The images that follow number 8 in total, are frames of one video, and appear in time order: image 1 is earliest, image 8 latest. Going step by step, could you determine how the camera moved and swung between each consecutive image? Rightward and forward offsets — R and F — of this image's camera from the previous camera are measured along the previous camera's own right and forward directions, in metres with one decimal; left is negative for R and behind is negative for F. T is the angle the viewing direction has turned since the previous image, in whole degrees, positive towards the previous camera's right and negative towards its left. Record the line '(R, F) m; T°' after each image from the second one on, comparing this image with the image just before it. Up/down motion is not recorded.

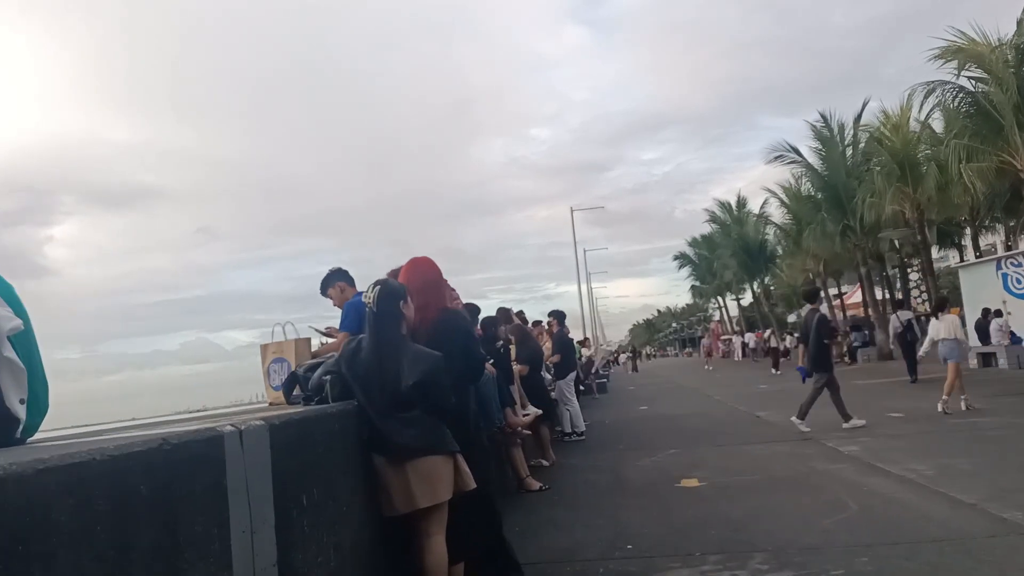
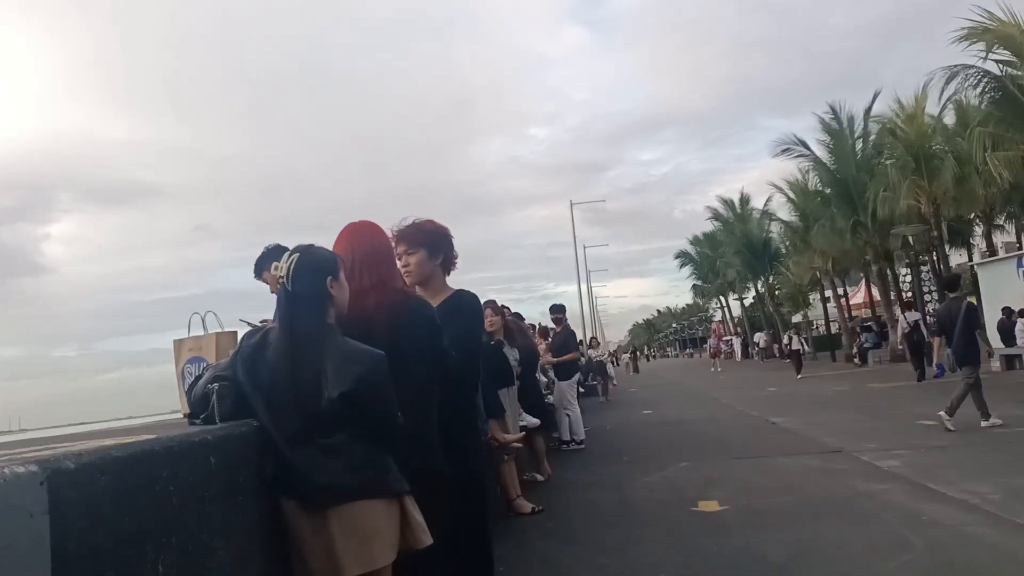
(+0.1, +1.2) m; 0°
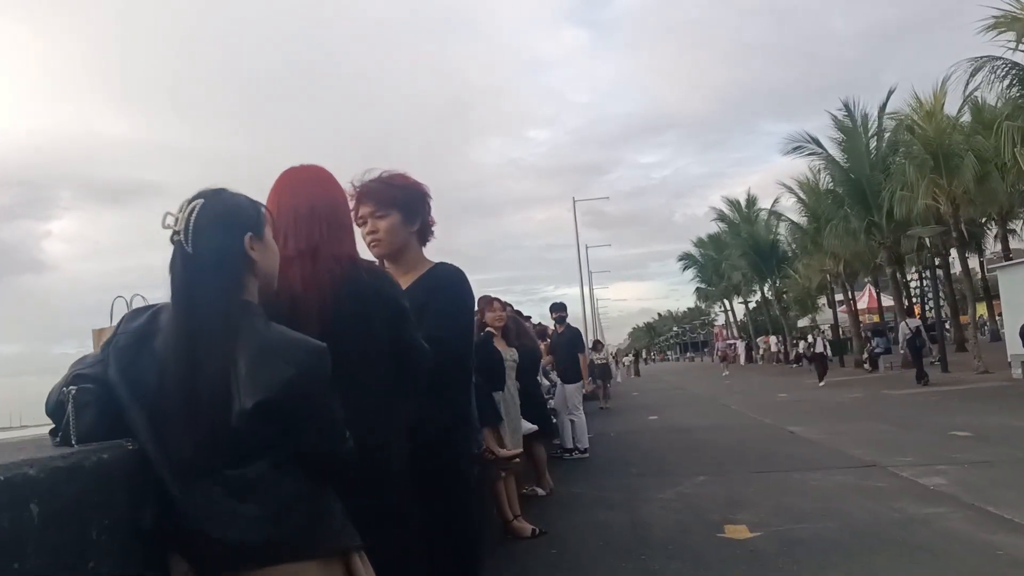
(0.0, +0.9) m; 0°
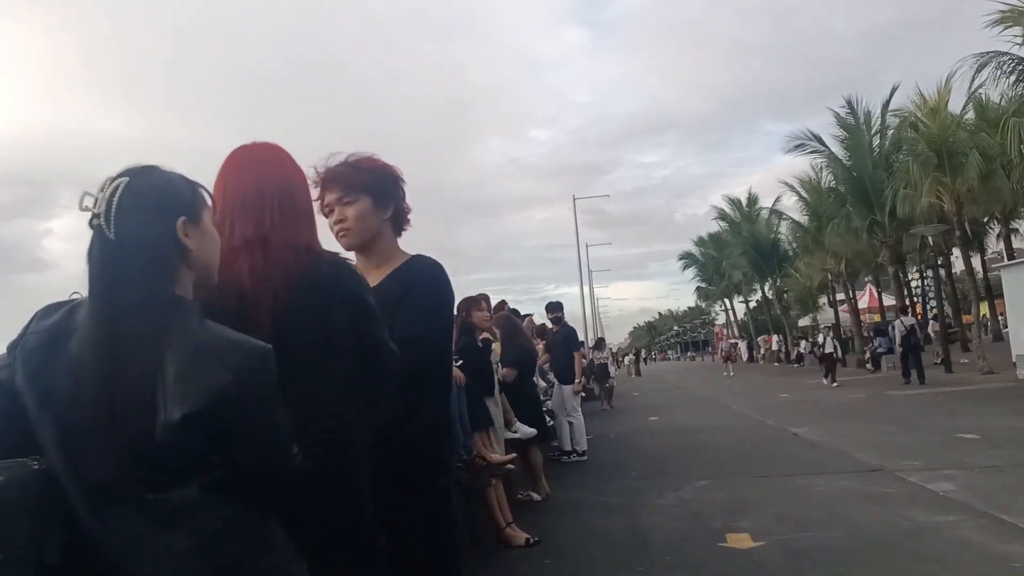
(+0.1, +0.3) m; 0°
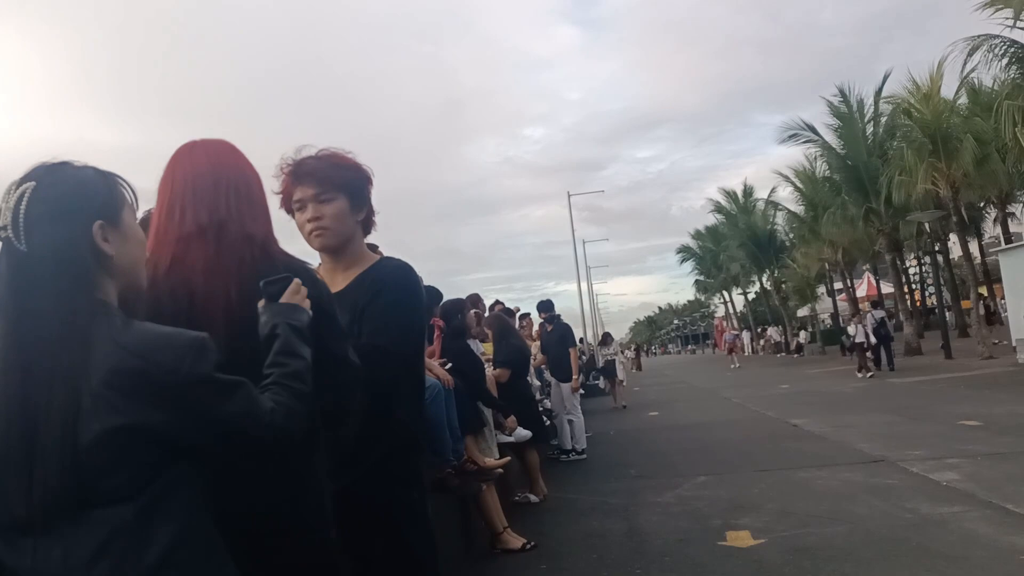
(+0.1, +0.1) m; 0°
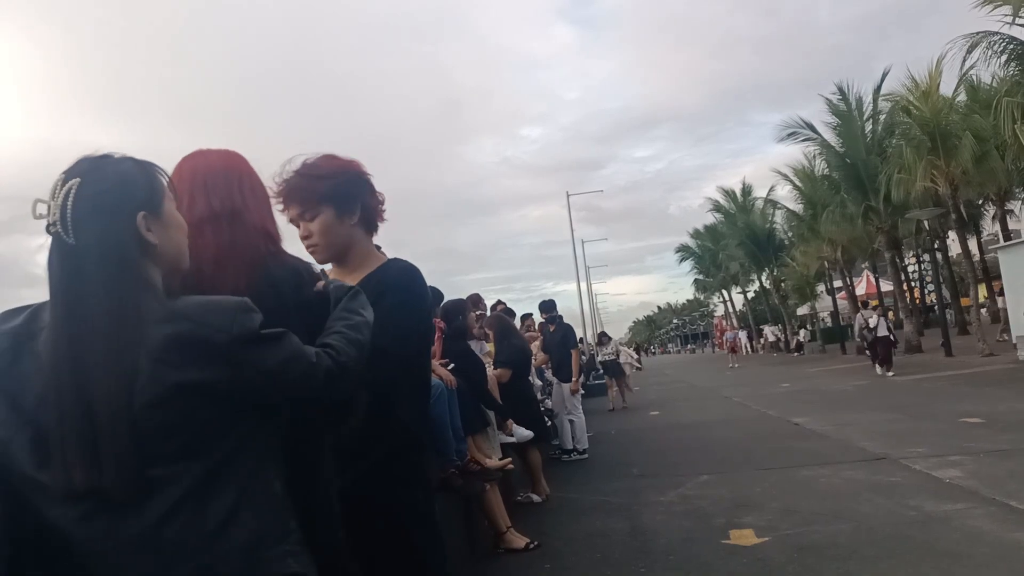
(0.0, 0.0) m; 0°
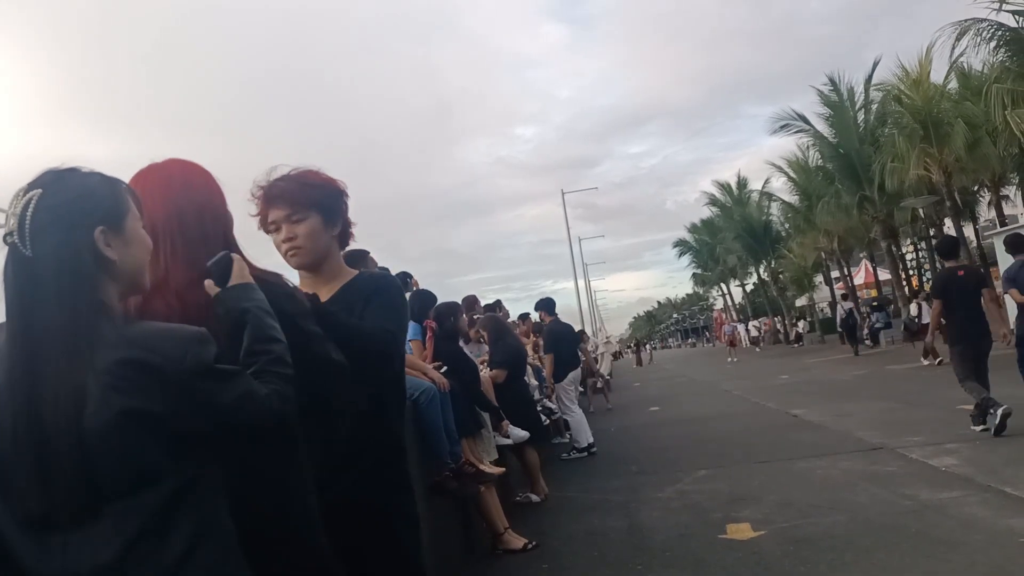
(+0.1, 0.0) m; 0°
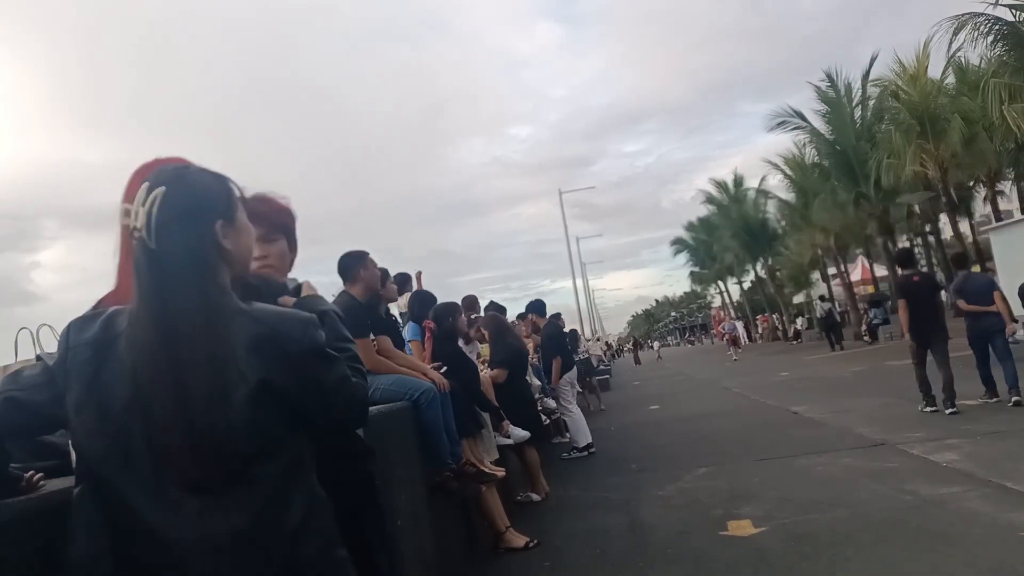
(0.0, 0.0) m; 0°
